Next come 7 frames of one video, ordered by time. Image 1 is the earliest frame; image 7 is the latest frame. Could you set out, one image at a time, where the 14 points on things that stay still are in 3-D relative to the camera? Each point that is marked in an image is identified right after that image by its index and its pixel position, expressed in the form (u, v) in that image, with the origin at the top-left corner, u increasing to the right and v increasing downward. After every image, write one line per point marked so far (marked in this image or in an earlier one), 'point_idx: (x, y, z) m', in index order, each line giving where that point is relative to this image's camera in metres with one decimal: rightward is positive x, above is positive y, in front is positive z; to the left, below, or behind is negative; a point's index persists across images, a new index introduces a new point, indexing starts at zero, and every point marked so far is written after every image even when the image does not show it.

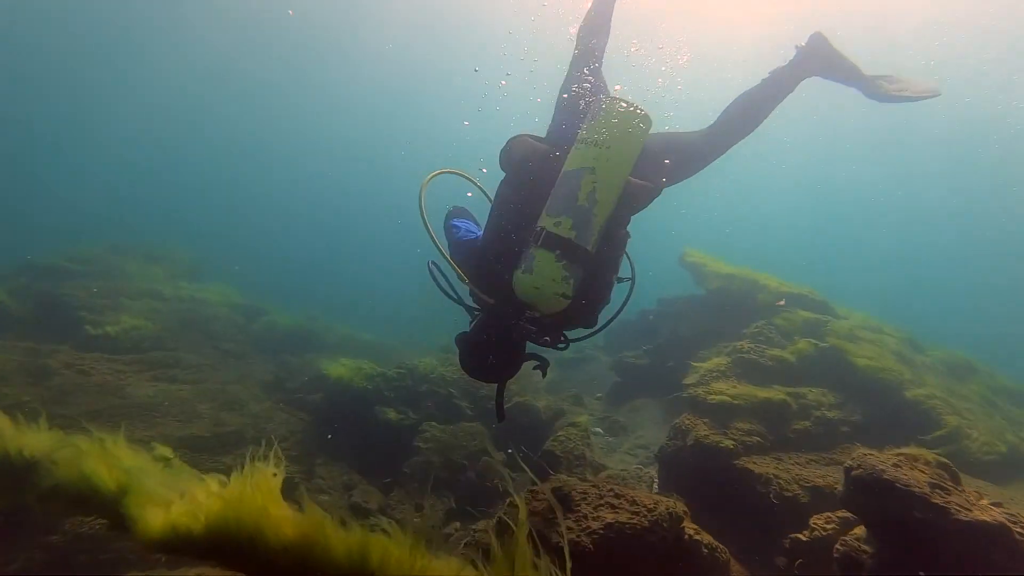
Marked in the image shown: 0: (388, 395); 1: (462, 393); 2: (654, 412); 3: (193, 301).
0: (-1.8, -1.6, +7.0) m
1: (-0.8, -1.6, +7.3) m
2: (+2.0, -1.7, +6.7) m
3: (-6.5, -0.3, +10.0) m
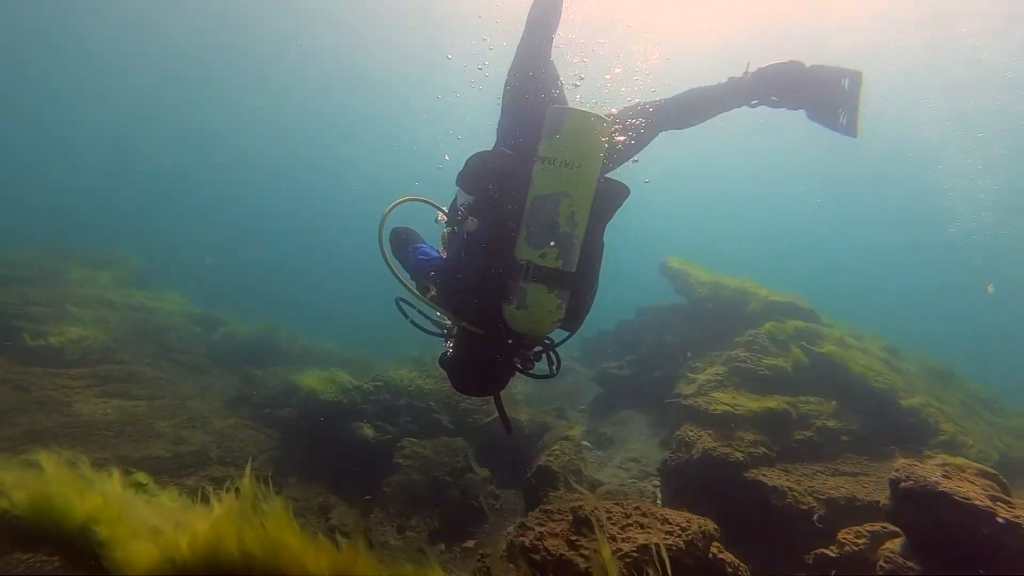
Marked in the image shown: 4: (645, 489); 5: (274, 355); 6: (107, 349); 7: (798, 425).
0: (-2.0, -1.7, +6.6) m
1: (-1.0, -1.7, +7.0) m
2: (+1.8, -1.8, +6.6) m
3: (-6.9, -0.4, +9.3) m
4: (+1.4, -2.1, +5.0) m
5: (-4.7, -1.3, +9.7) m
6: (-6.1, -0.9, +7.4) m
7: (+2.8, -1.3, +4.7) m
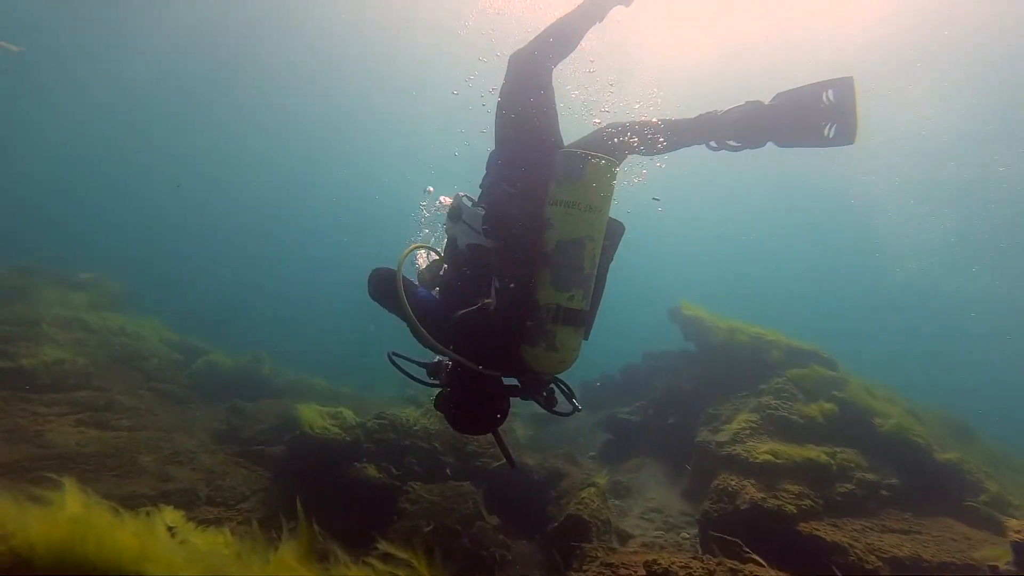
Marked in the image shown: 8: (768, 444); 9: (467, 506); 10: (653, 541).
0: (-1.8, -2.1, +6.2) m
1: (-0.9, -2.2, +6.6) m
2: (+2.0, -2.3, +6.4) m
3: (-6.9, -0.8, +8.6) m
4: (+1.6, -2.5, +4.7) m
5: (-4.7, -1.8, +9.1) m
6: (-5.9, -1.2, +6.8) m
7: (+3.1, -1.8, +4.6) m
8: (+2.6, -1.6, +5.0) m
9: (-0.6, -2.5, +5.6) m
10: (+1.4, -2.5, +4.8) m
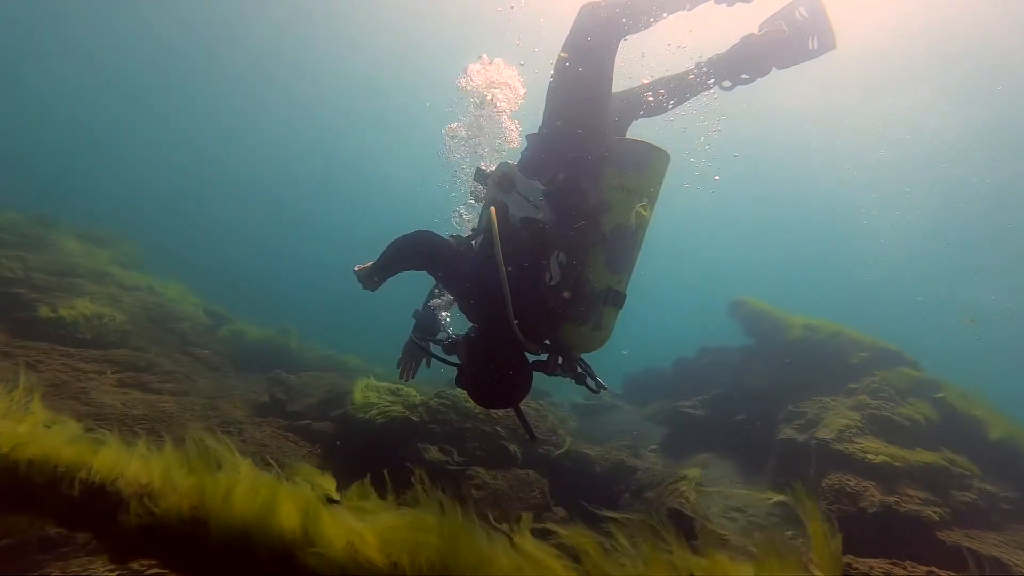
0: (-1.0, -1.7, +5.8) m
1: (0.0, -1.9, +6.2) m
2: (+2.8, -2.2, +6.1) m
3: (-6.0, -0.1, +8.1) m
4: (+2.5, -2.4, +4.5) m
5: (-3.9, -1.3, +8.7) m
6: (-5.0, -0.6, +6.3) m
7: (+4.0, -1.8, +4.4) m
8: (+3.6, -1.5, +4.7) m
9: (+0.3, -2.3, +5.3) m
10: (+2.3, -2.4, +4.5) m
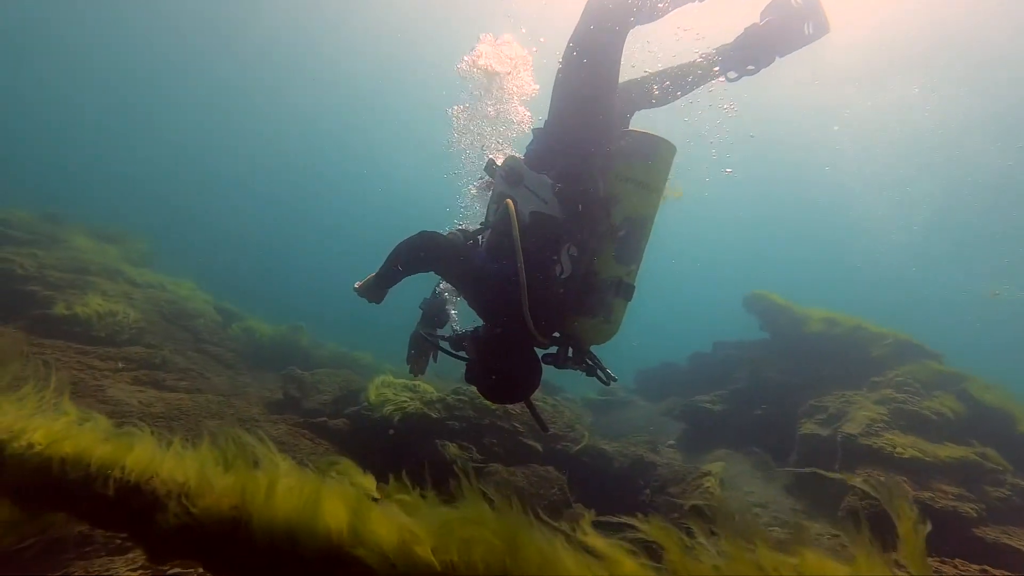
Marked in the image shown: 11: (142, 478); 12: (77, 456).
0: (-0.7, -1.6, +5.7) m
1: (+0.2, -1.8, +6.2) m
2: (+3.0, -2.1, +6.0) m
3: (-5.8, -0.1, +8.1) m
4: (+2.7, -2.3, +4.4) m
5: (-3.7, -1.2, +8.6) m
6: (-4.8, -0.5, +6.2) m
7: (+4.2, -1.7, +4.3) m
8: (+3.8, -1.4, +4.6) m
9: (+0.5, -2.2, +5.2) m
10: (+2.5, -2.3, +4.5) m
11: (-1.6, -0.8, +2.1) m
12: (-1.9, -0.7, +2.2) m
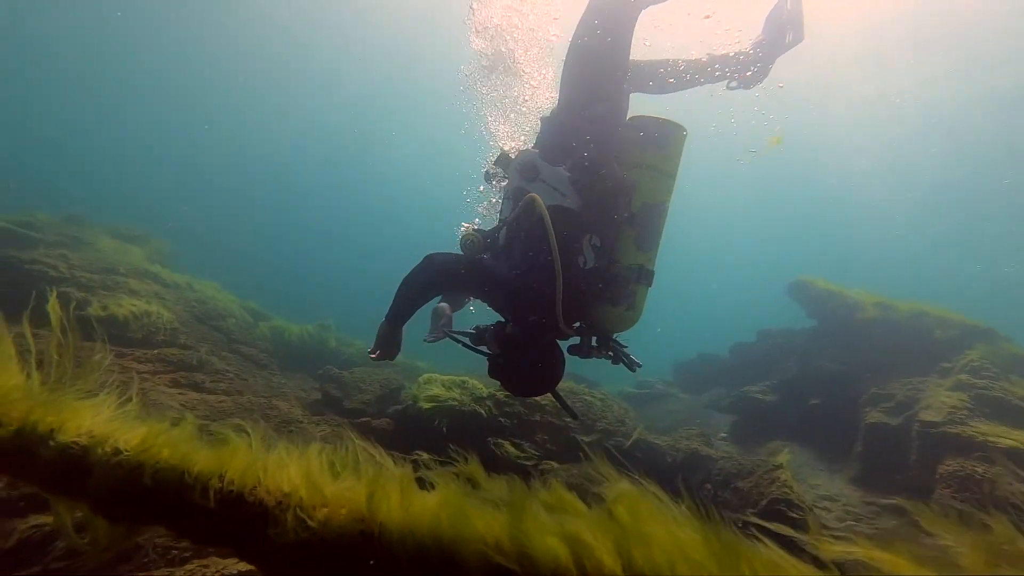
0: (-0.1, -1.5, +5.5) m
1: (+0.8, -1.7, +5.9) m
2: (+3.6, -2.0, +5.8) m
3: (-5.2, -0.1, +7.9) m
4: (+3.3, -2.1, +4.2) m
5: (-3.1, -1.2, +8.4) m
6: (-4.2, -0.5, +6.0) m
7: (+4.8, -1.5, +4.0) m
8: (+4.4, -1.3, +4.4) m
9: (+1.1, -2.1, +5.0) m
10: (+3.1, -2.1, +4.2) m
11: (-1.0, -0.8, +1.9) m
12: (-1.4, -0.7, +1.9) m
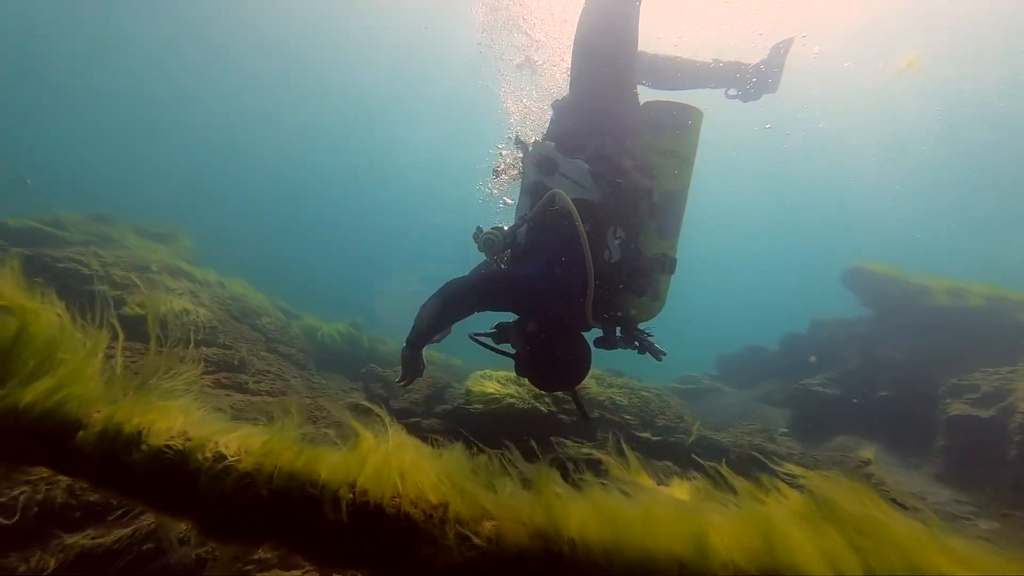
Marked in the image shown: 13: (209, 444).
0: (+0.5, -1.4, +5.2) m
1: (+1.4, -1.5, +5.6) m
2: (+4.3, -1.8, +5.5) m
3: (-4.5, 0.0, +7.6) m
4: (+4.0, -2.0, +3.9) m
5: (-2.4, -1.1, +8.1) m
6: (-3.6, -0.5, +5.7) m
7: (+5.4, -1.3, +3.7) m
8: (+5.0, -1.1, +4.1) m
9: (+1.8, -1.9, +4.7) m
10: (+3.7, -2.0, +3.9) m
11: (-0.4, -0.7, +1.6) m
12: (-0.8, -0.6, +1.7) m
13: (-1.1, -0.6, +1.8) m
